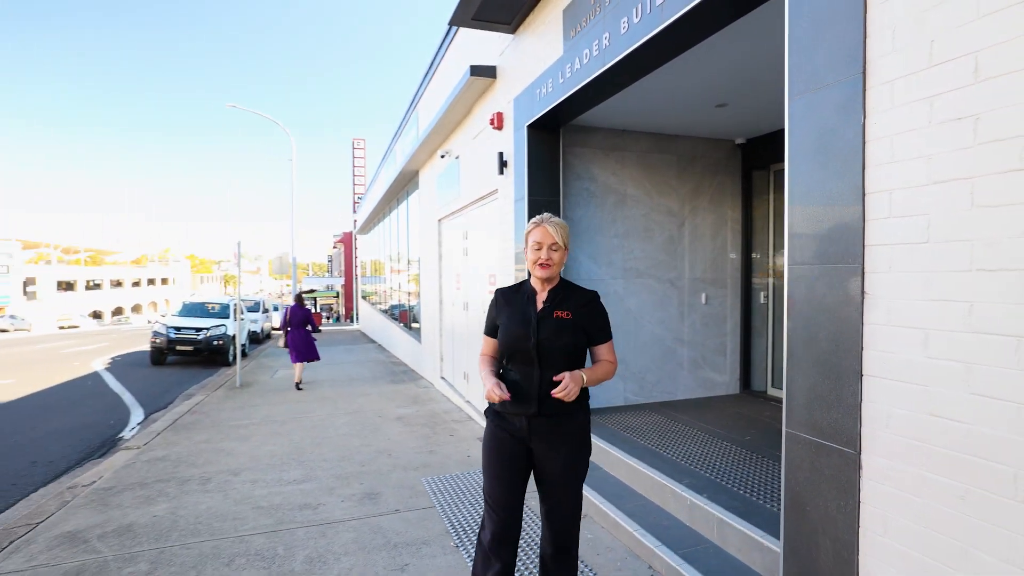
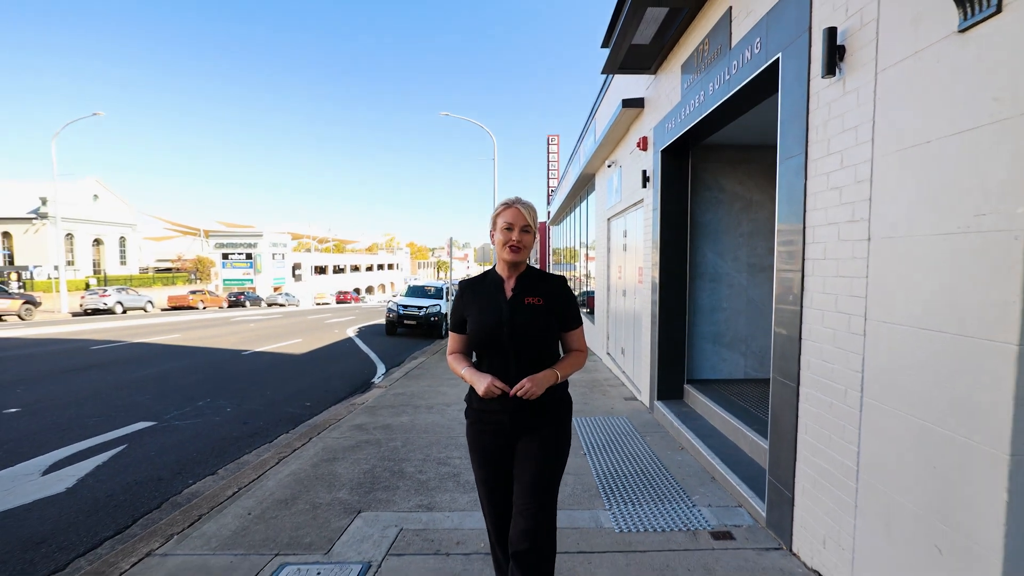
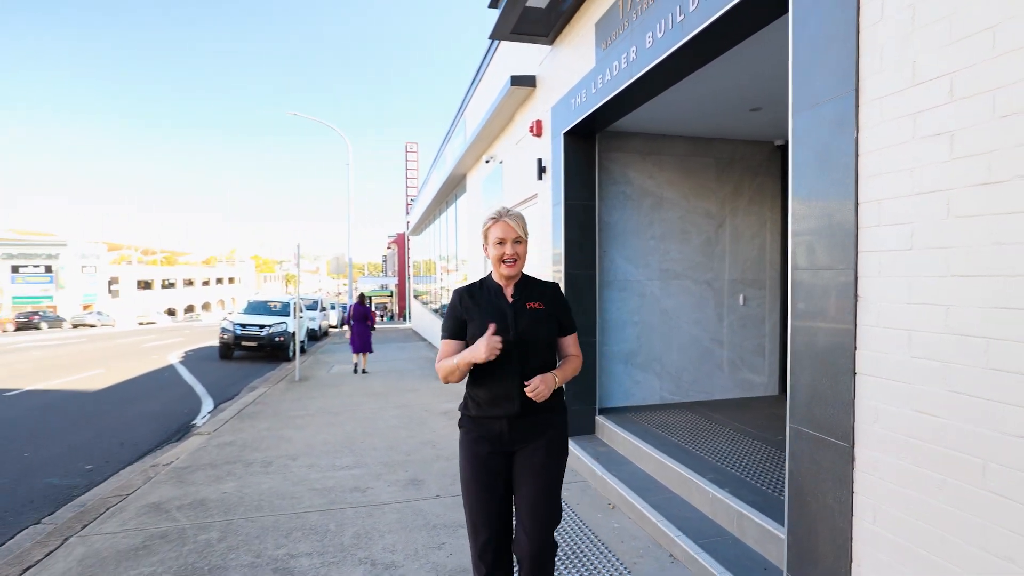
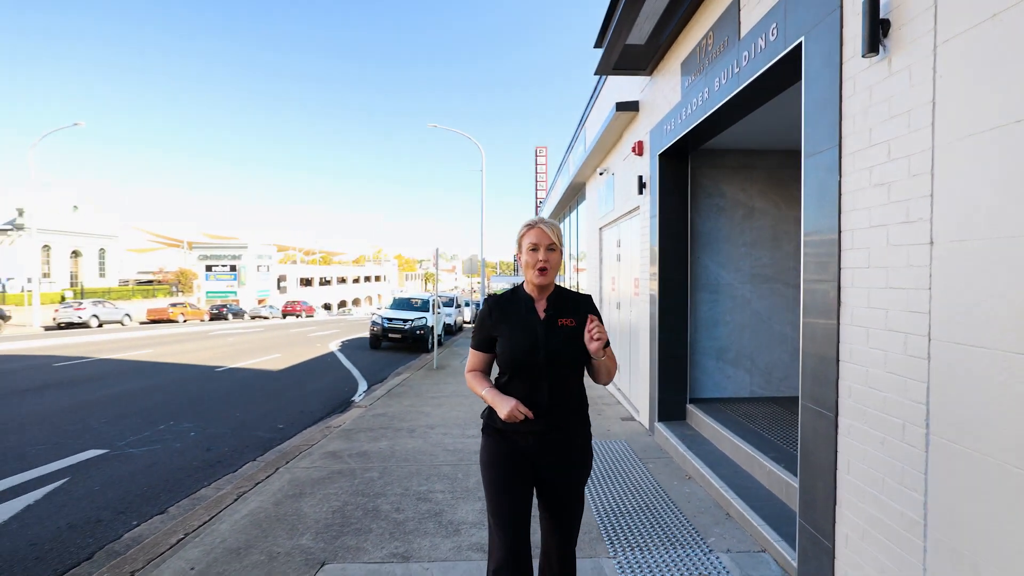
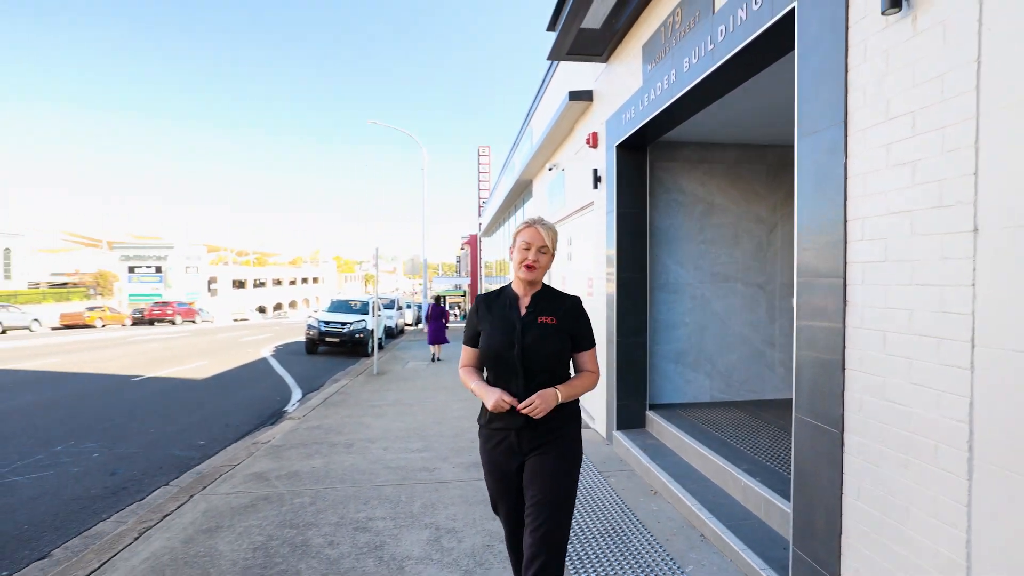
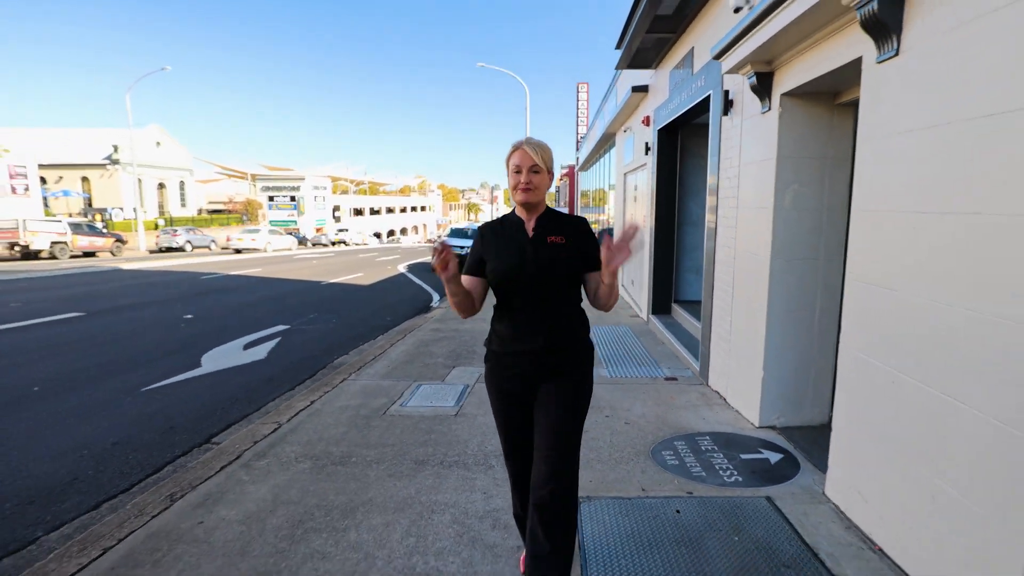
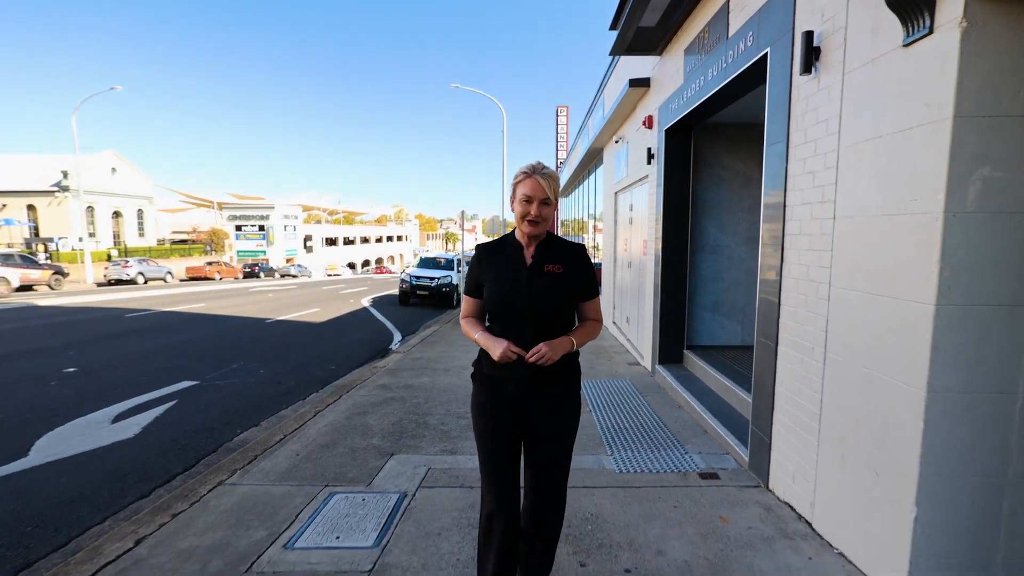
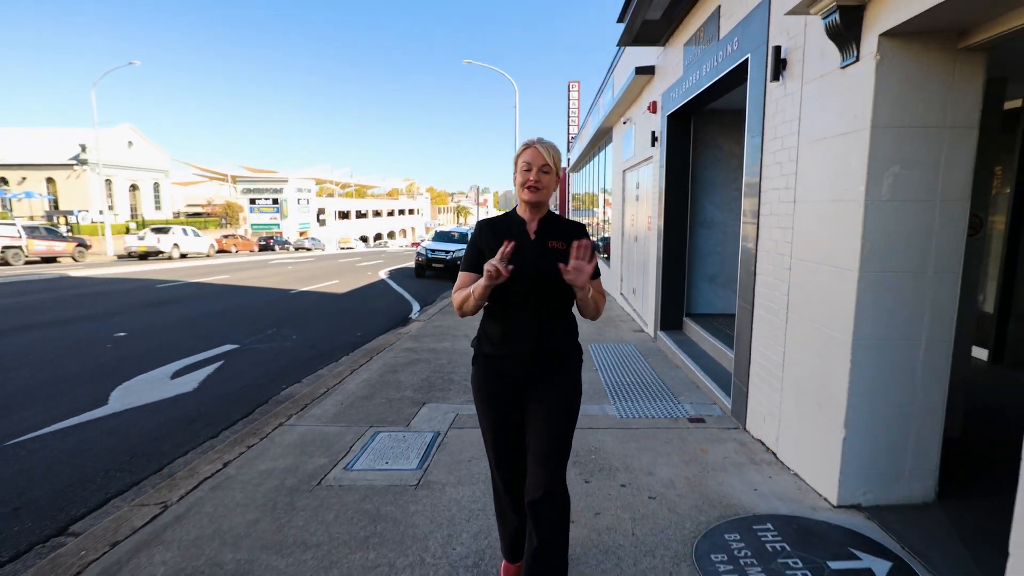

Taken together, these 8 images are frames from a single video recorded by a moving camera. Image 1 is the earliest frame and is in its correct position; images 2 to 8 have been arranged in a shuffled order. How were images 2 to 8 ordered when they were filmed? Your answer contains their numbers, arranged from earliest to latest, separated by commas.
3, 5, 4, 2, 7, 8, 6
